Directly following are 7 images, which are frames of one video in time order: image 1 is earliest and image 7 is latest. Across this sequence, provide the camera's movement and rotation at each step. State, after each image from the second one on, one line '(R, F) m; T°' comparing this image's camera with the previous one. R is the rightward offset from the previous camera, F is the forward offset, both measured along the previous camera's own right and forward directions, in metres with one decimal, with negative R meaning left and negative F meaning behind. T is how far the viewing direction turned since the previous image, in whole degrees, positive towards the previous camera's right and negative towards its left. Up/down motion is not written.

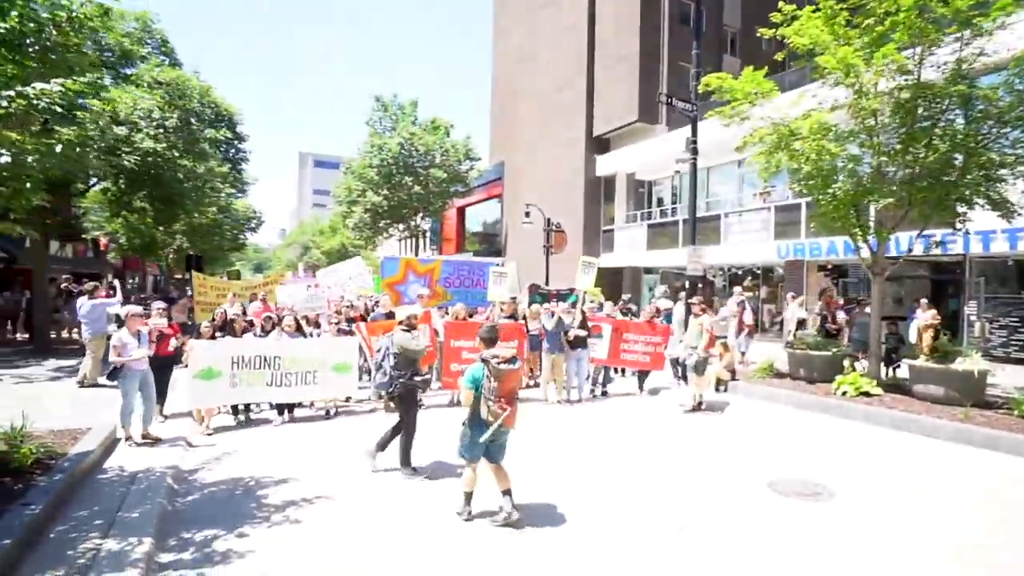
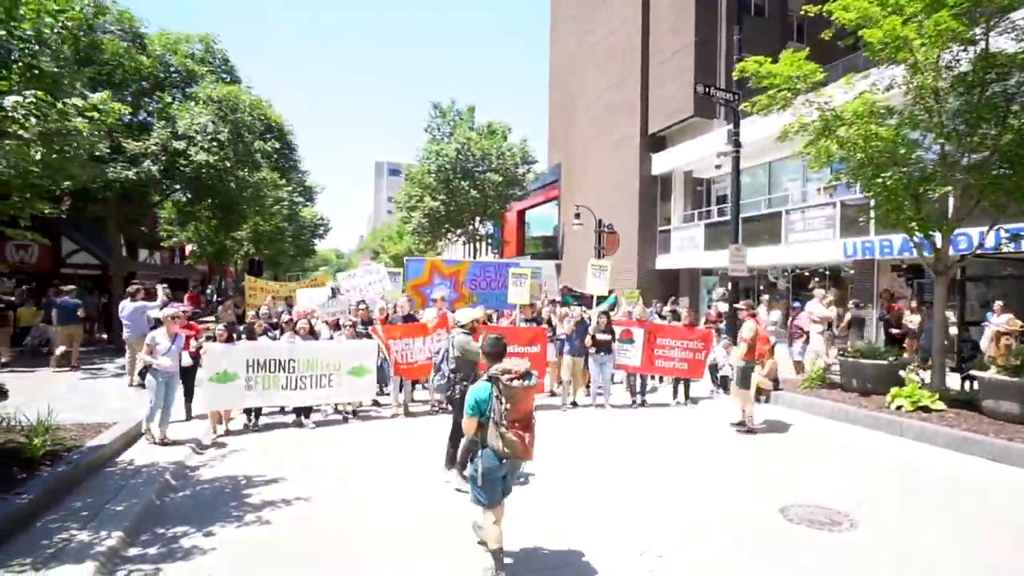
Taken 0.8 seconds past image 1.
(+1.2, +0.4) m; -8°
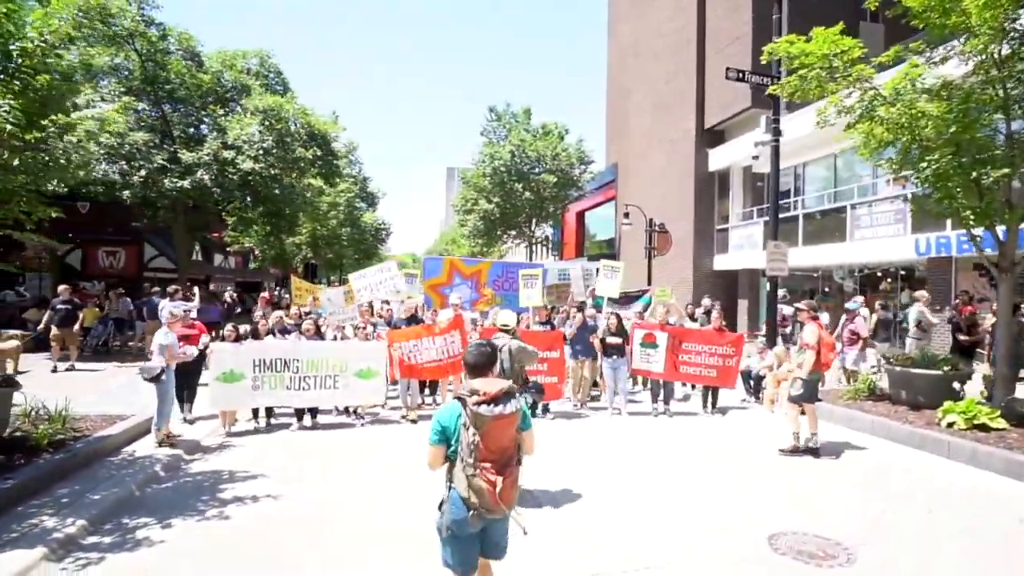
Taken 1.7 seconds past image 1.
(+1.4, +0.5) m; -8°
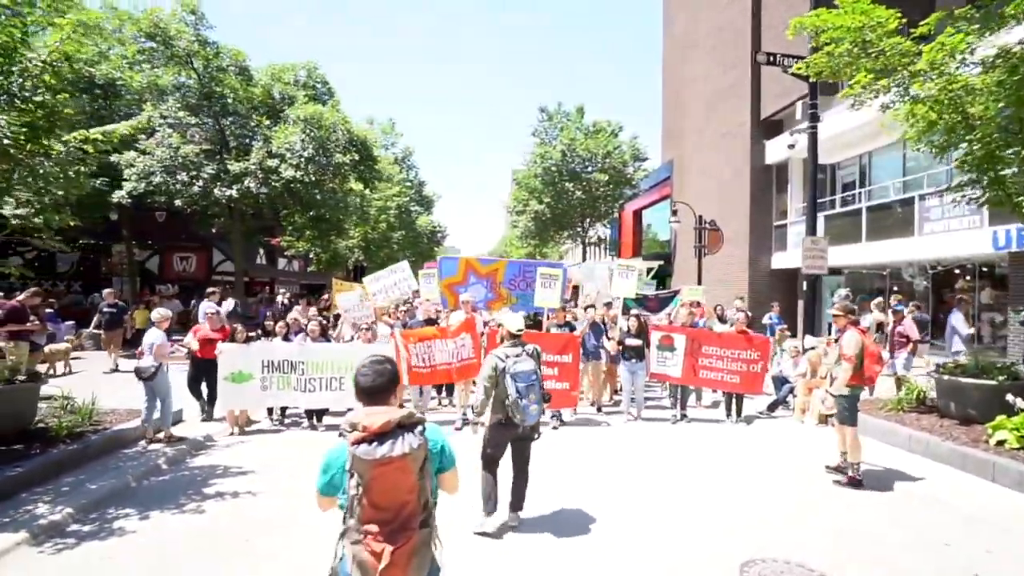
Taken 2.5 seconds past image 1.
(+1.3, +0.3) m; -7°
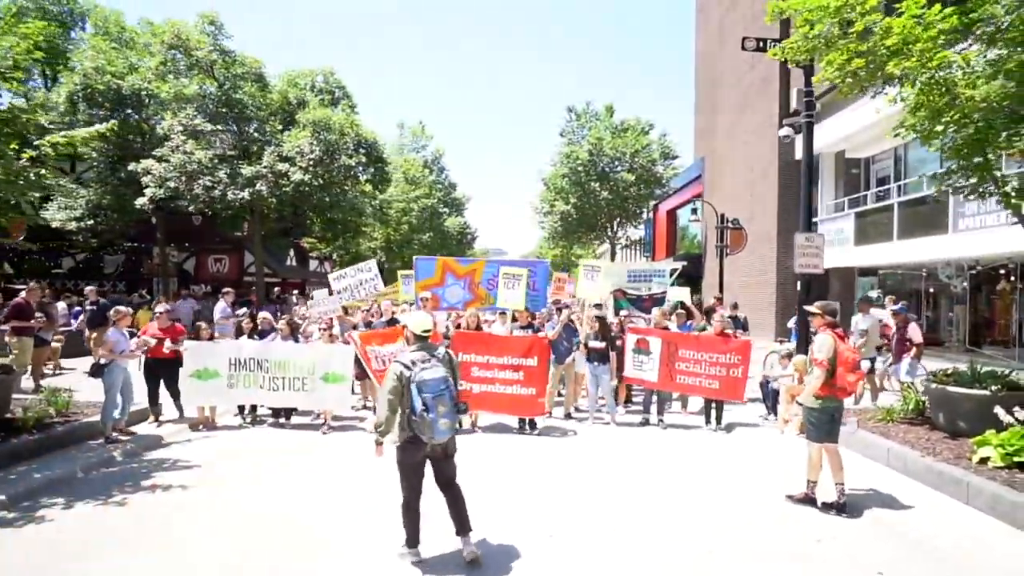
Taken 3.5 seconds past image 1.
(+1.7, +0.3) m; -5°
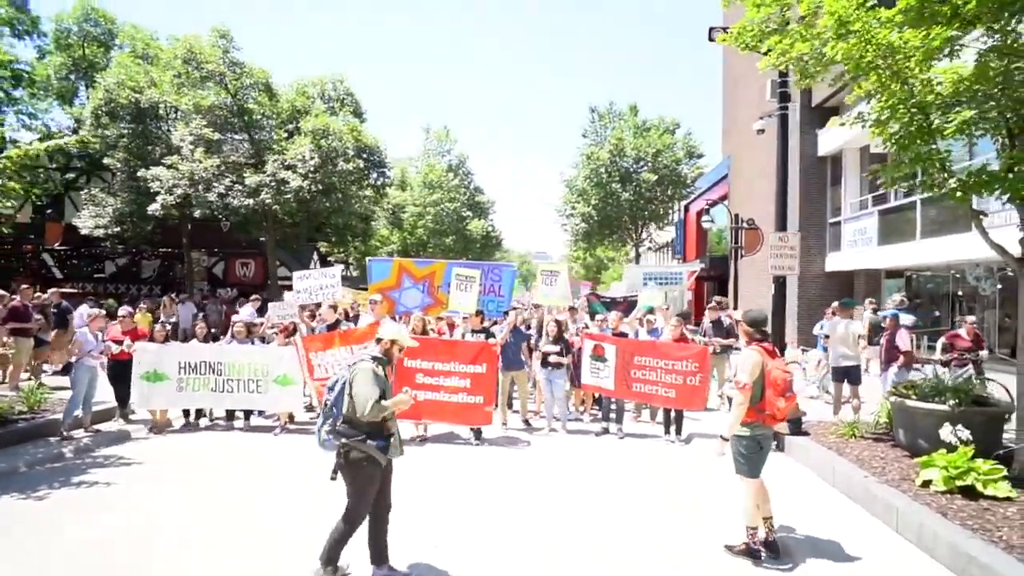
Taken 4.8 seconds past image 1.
(+1.9, +0.3) m; -5°
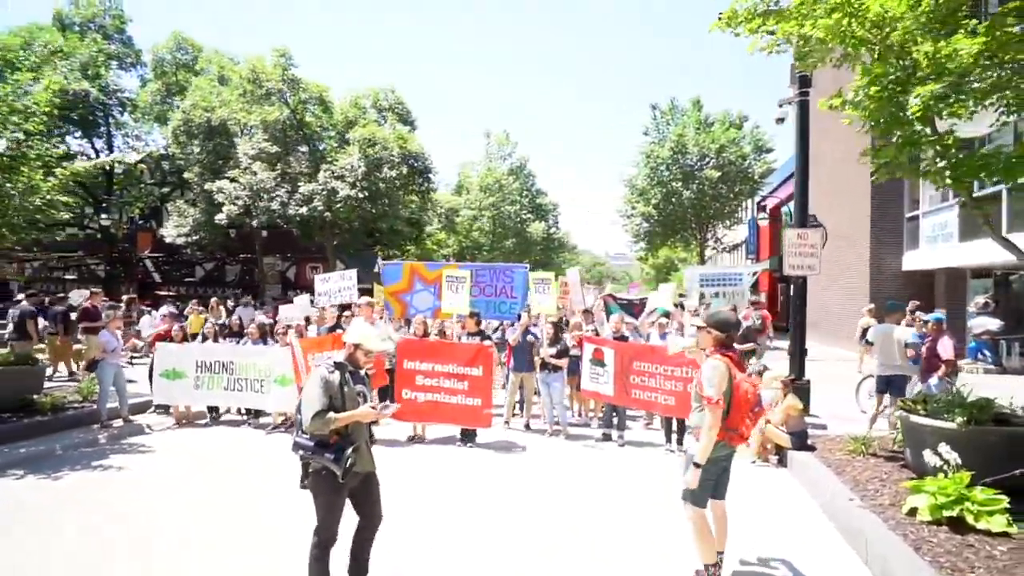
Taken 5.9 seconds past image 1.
(+1.6, +0.2) m; -9°
